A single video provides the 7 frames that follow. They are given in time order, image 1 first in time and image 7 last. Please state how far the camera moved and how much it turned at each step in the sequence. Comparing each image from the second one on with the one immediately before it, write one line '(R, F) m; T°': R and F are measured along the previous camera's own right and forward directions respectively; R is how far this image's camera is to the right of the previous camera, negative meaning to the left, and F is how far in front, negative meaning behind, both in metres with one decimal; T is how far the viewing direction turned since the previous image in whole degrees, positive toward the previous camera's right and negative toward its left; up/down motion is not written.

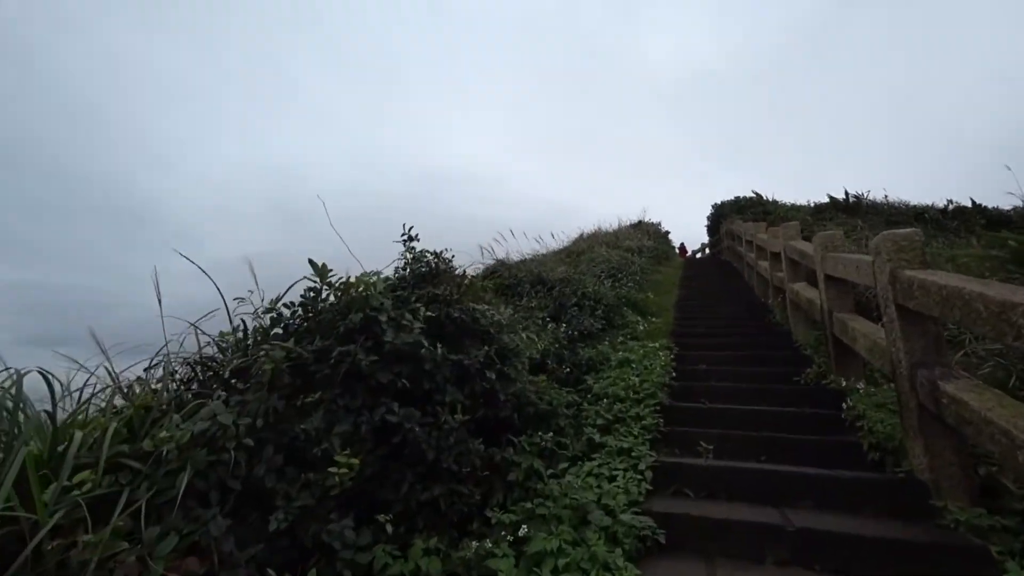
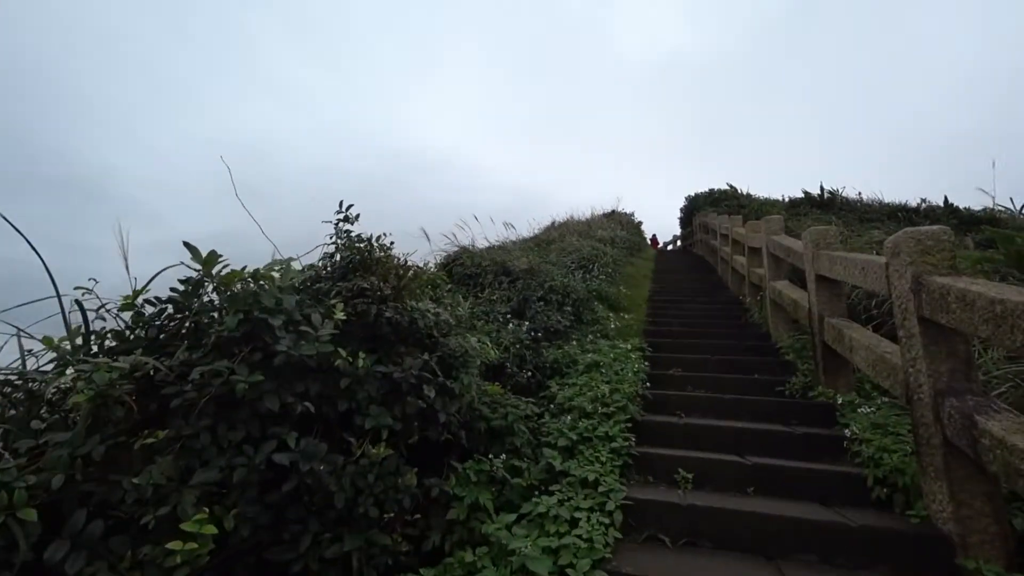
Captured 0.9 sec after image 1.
(+0.1, +0.6) m; +3°
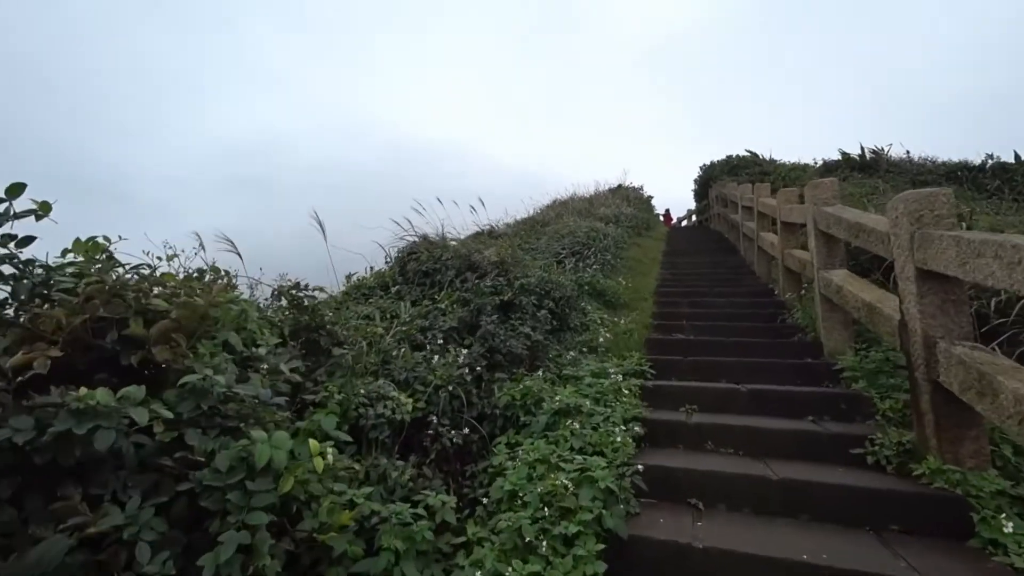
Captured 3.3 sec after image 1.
(+0.6, +1.7) m; -2°
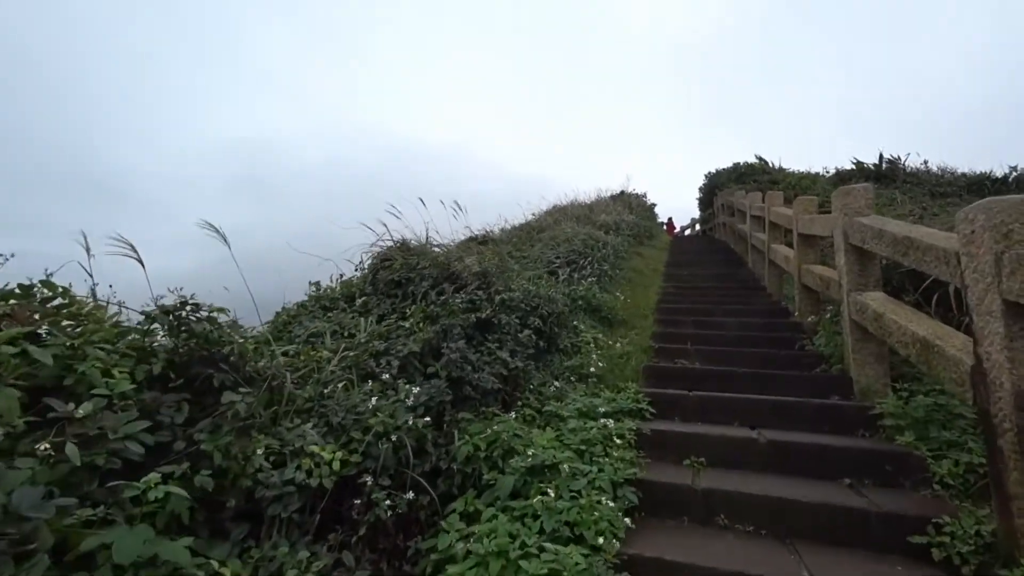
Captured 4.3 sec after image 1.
(+0.2, +0.7) m; 0°
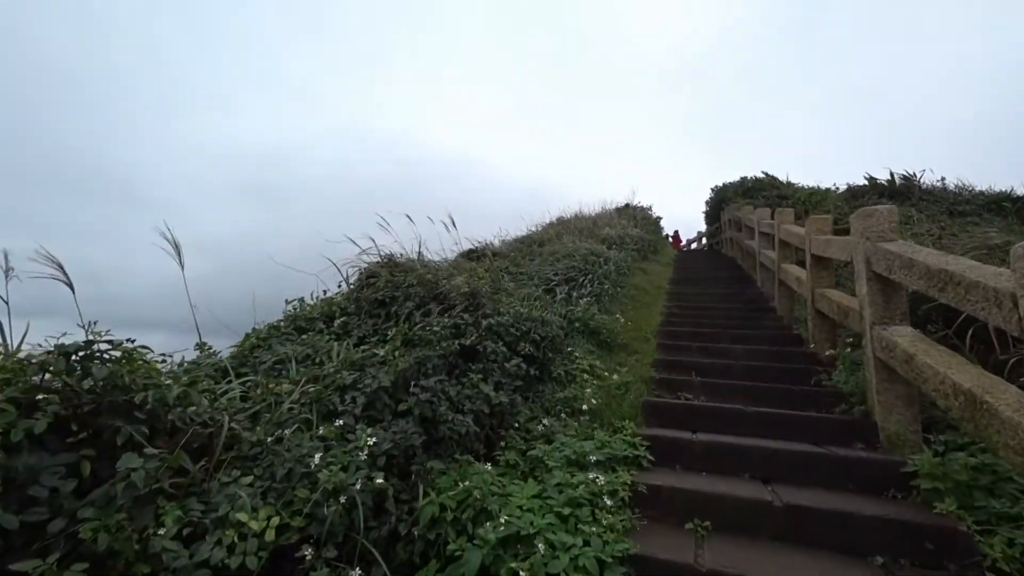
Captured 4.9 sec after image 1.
(+0.2, +0.4) m; -1°
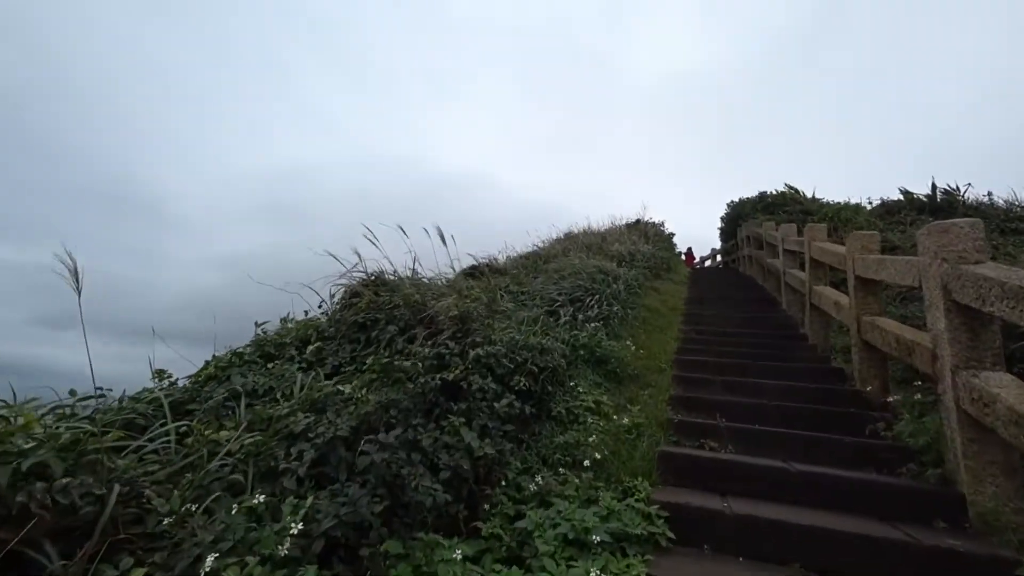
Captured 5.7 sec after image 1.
(+0.1, +0.7) m; -1°
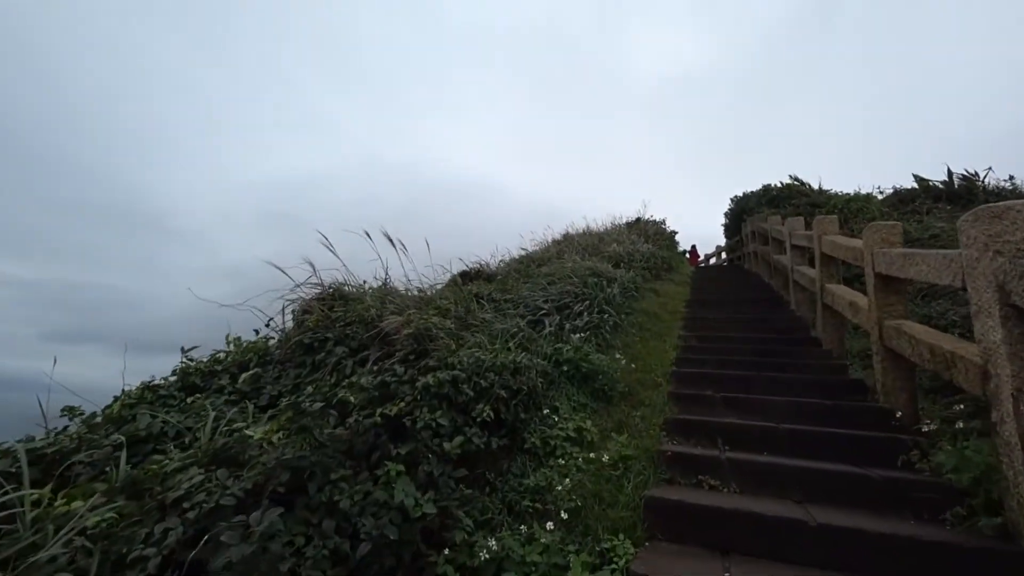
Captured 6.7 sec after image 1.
(+0.4, +0.6) m; -1°
